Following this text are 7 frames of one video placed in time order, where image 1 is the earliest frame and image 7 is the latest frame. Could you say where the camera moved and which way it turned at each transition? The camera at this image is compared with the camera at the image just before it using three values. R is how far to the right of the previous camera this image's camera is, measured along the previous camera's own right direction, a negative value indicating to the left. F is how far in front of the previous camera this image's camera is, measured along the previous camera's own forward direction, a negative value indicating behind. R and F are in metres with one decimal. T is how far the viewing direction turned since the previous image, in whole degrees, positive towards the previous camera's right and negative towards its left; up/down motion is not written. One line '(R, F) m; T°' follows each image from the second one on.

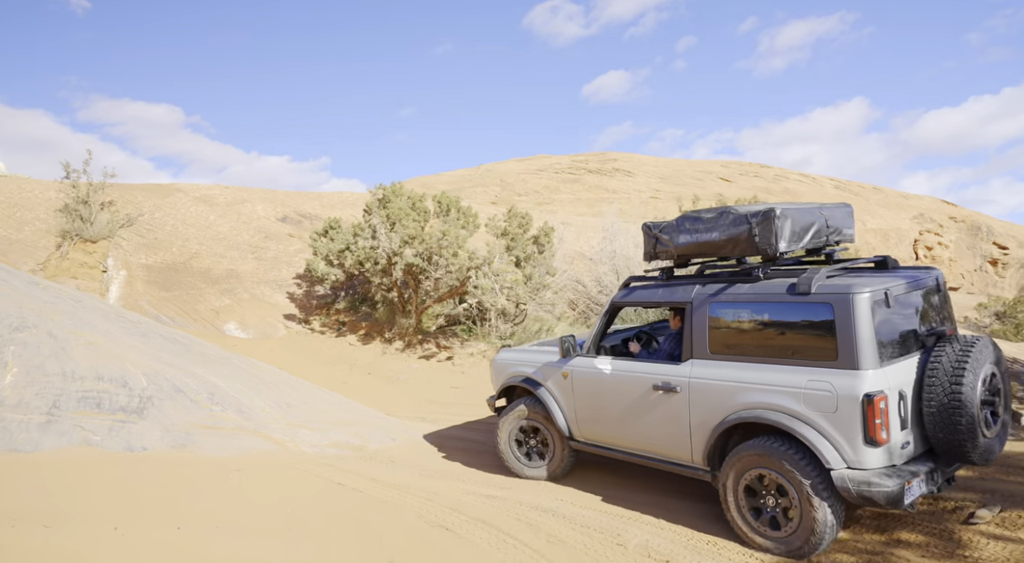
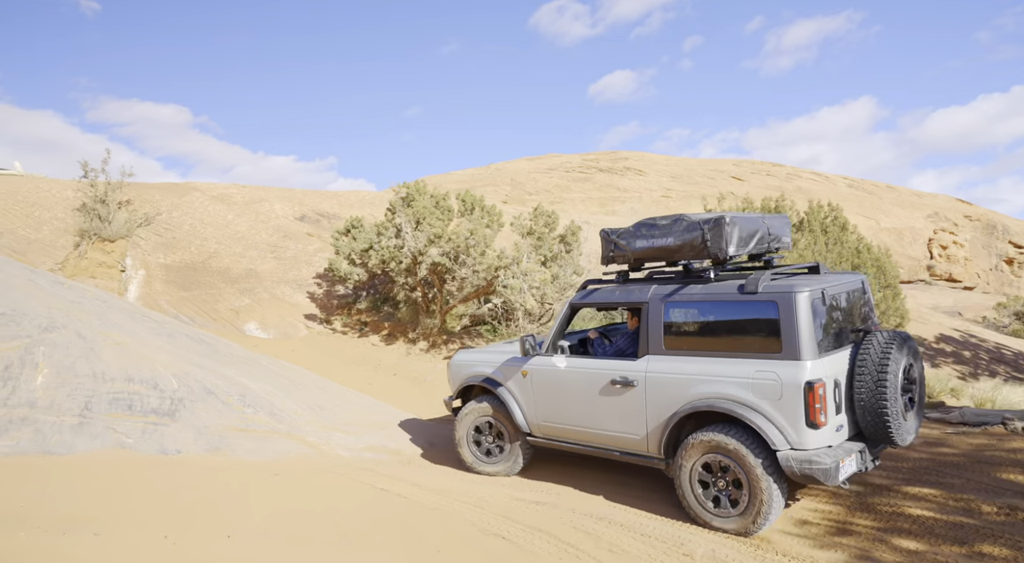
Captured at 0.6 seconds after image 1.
(-0.3, +0.1) m; 0°
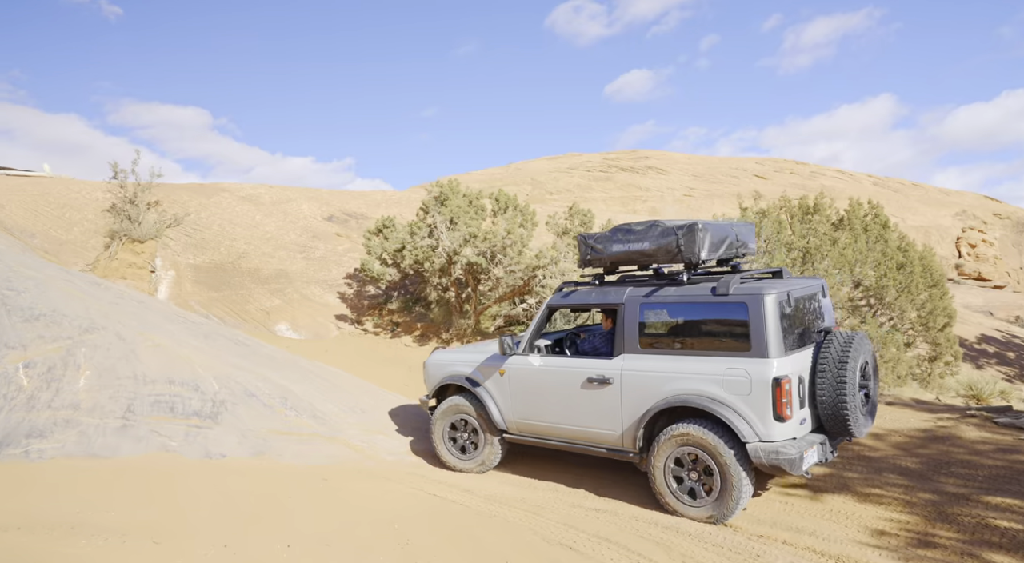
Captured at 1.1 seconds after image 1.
(-0.3, +0.2) m; -1°
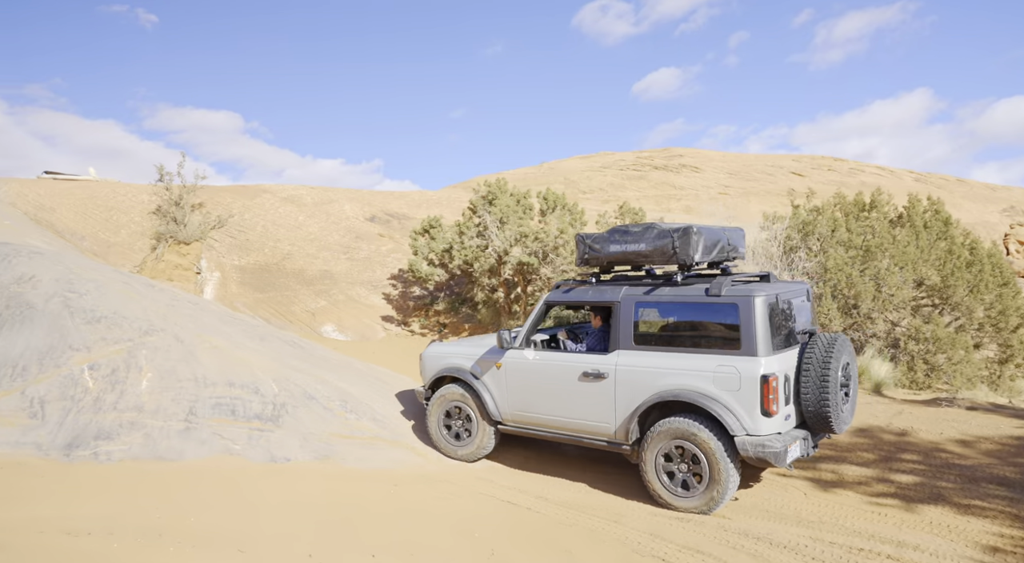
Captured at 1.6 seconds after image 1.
(-0.4, +0.2) m; -2°
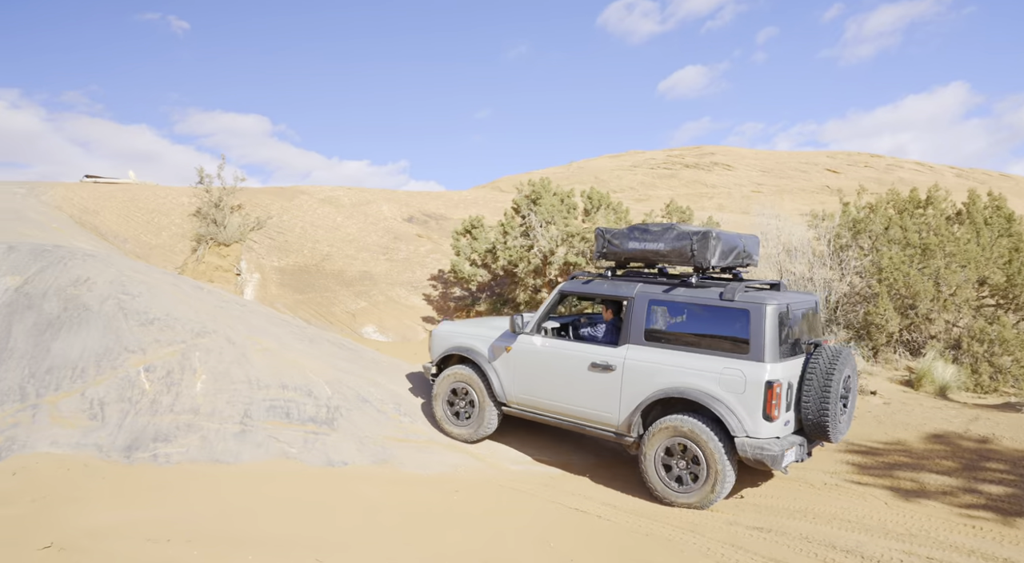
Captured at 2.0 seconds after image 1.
(-0.3, +0.1) m; -2°
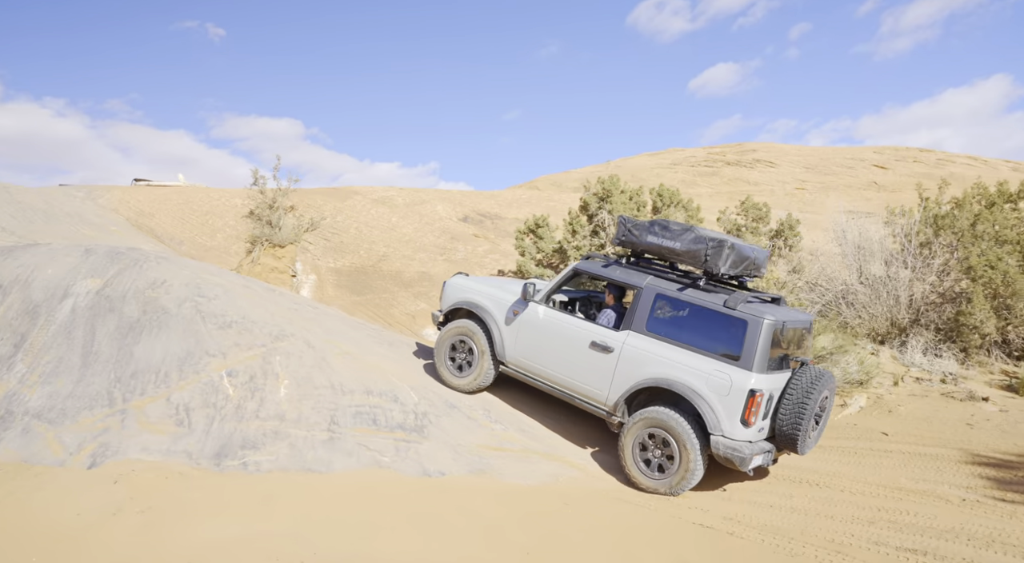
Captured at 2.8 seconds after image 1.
(-0.7, +0.2) m; -2°
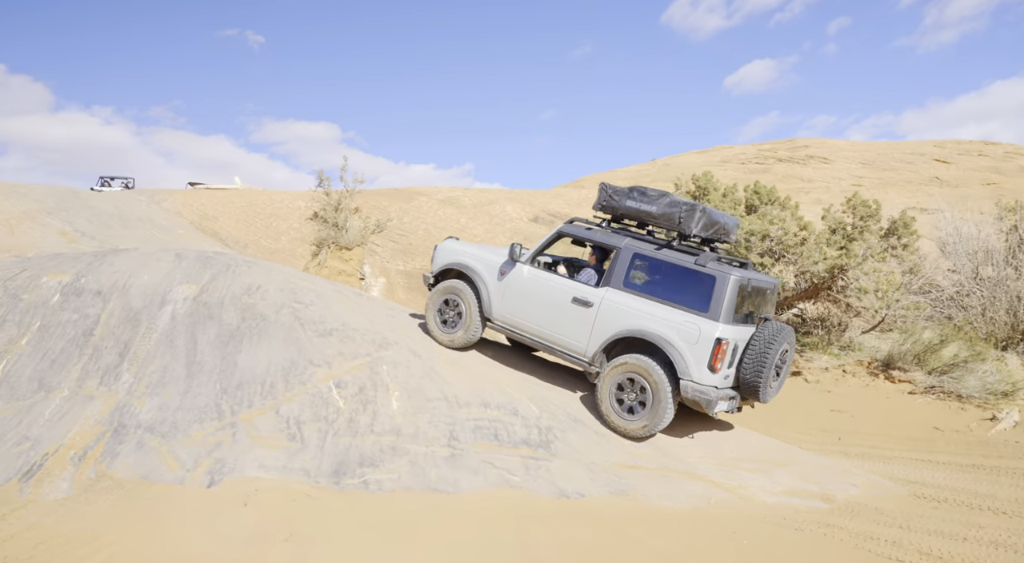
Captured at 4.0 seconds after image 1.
(-0.9, +0.4) m; -2°
